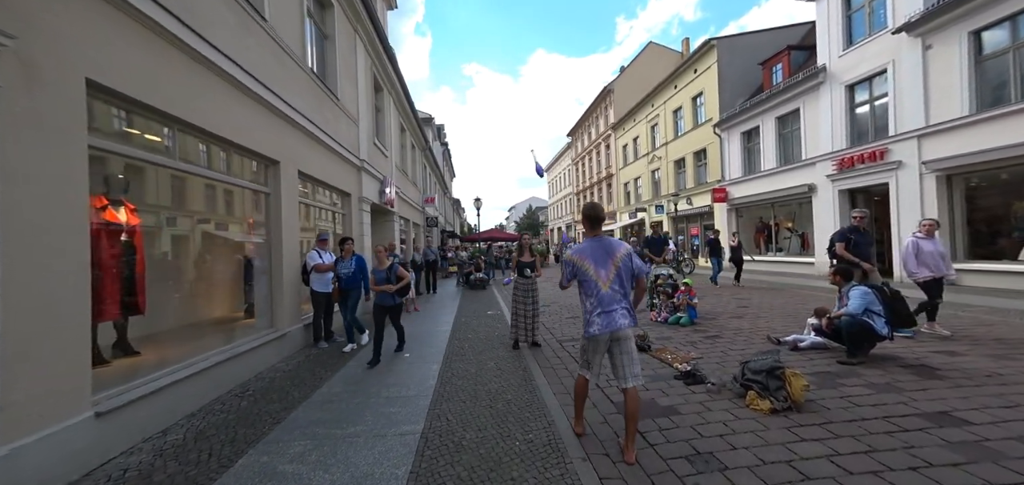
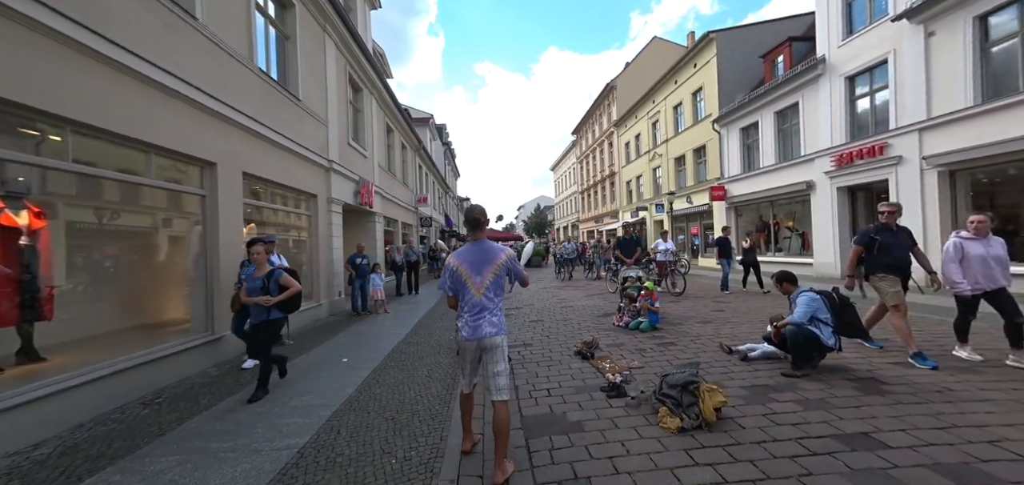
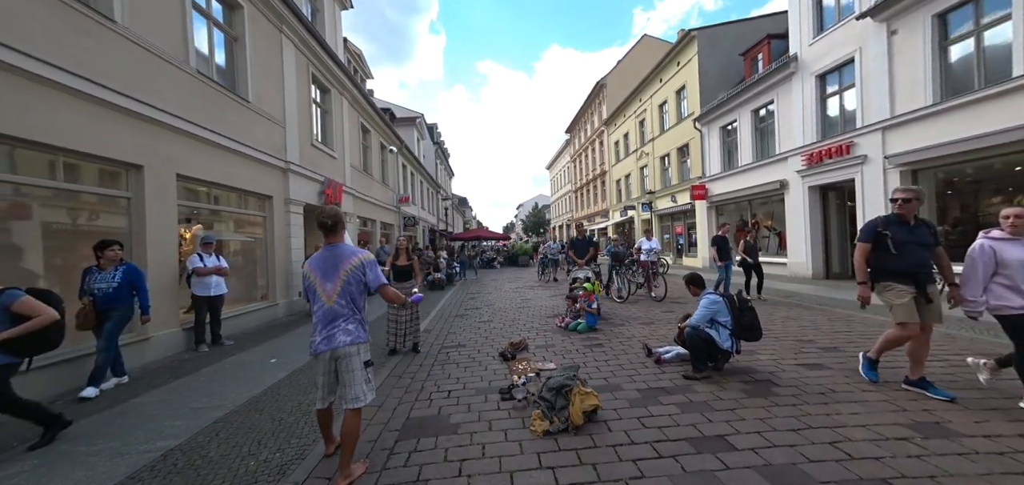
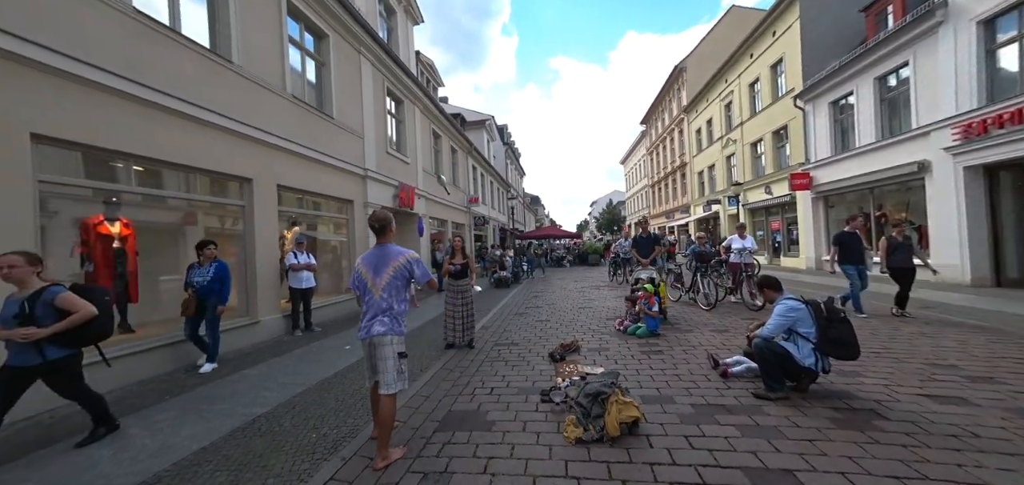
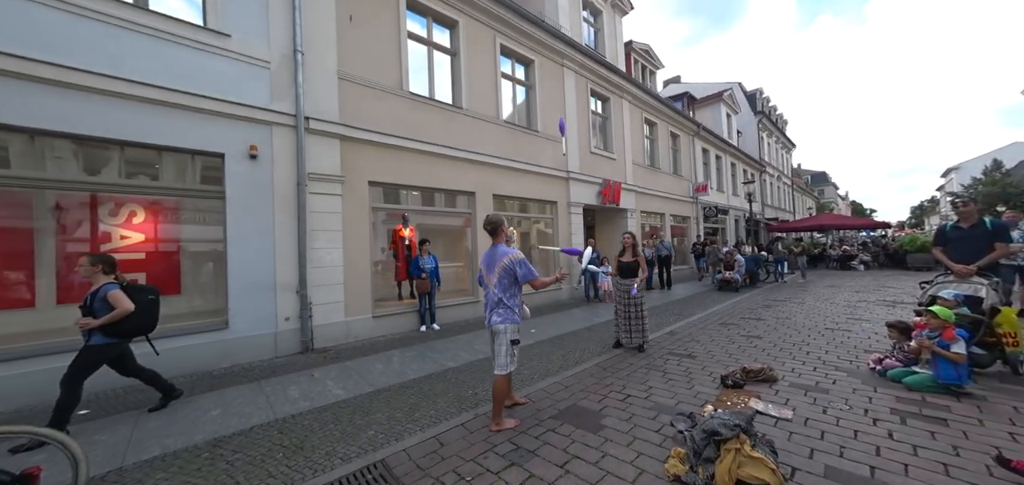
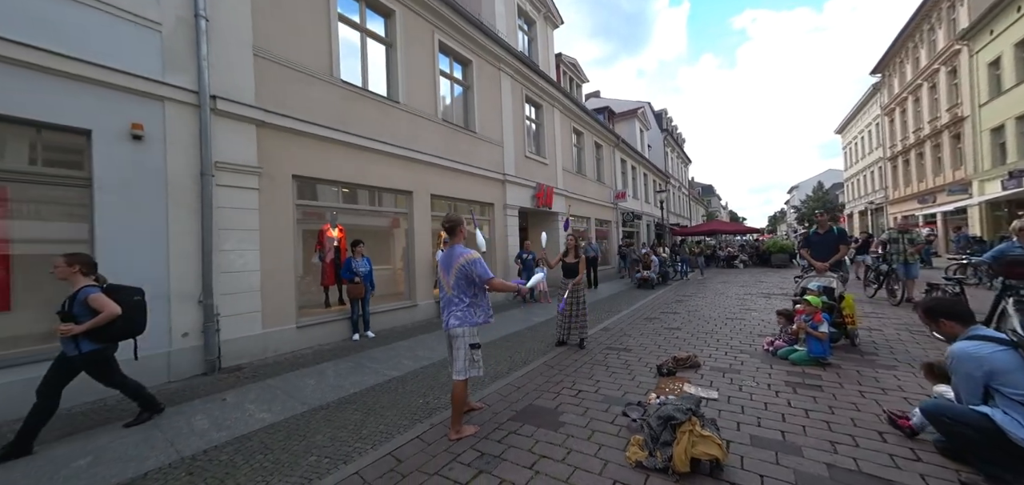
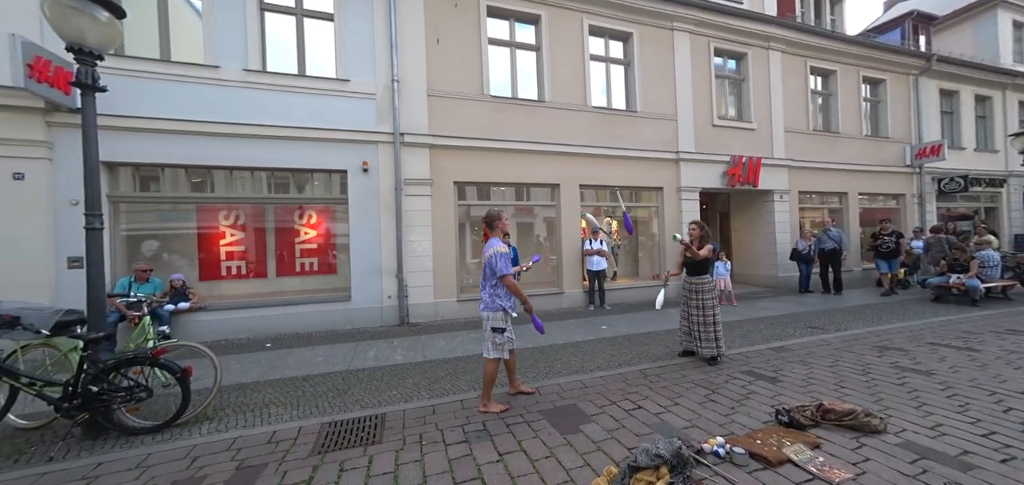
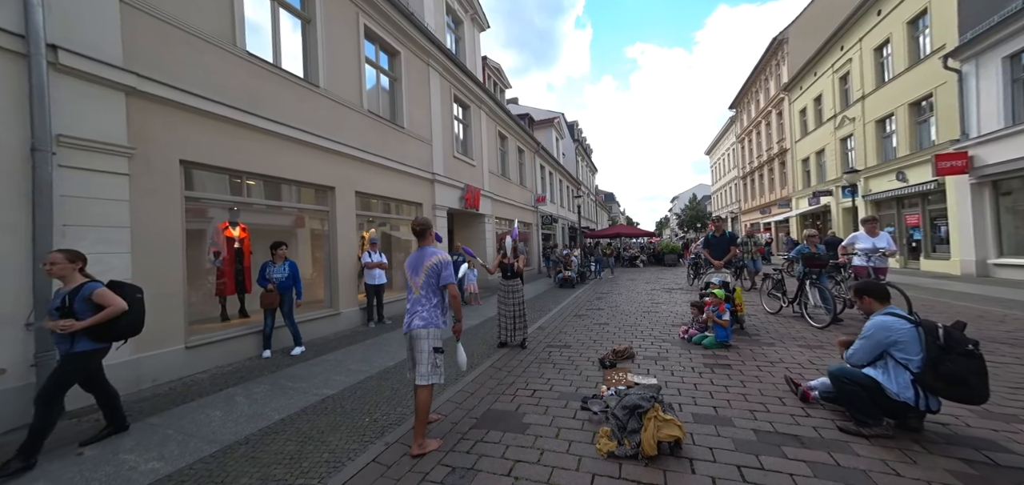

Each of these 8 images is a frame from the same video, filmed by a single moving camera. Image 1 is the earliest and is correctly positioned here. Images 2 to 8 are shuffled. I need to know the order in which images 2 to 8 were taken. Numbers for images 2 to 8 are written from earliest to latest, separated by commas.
2, 3, 4, 8, 6, 5, 7
